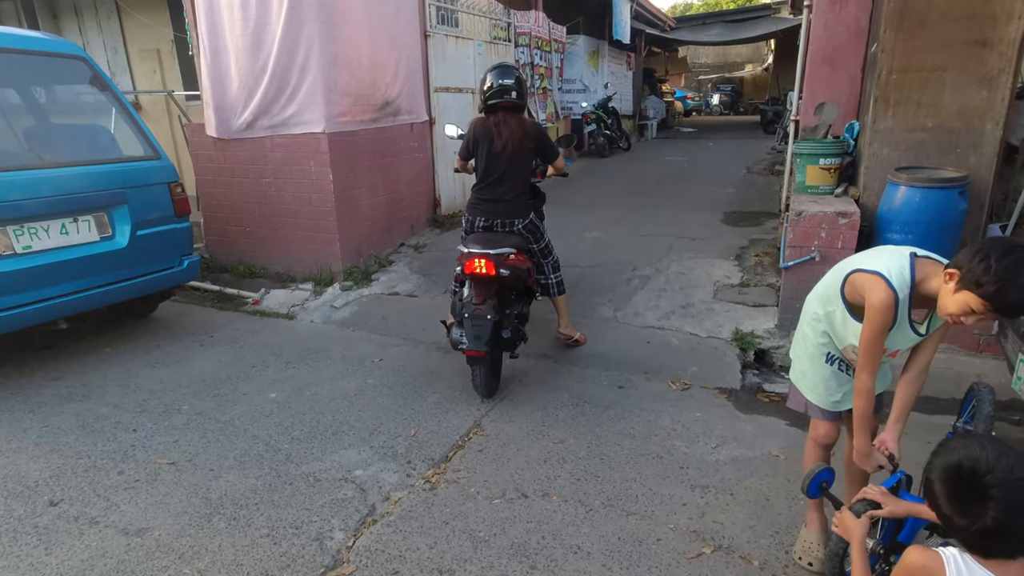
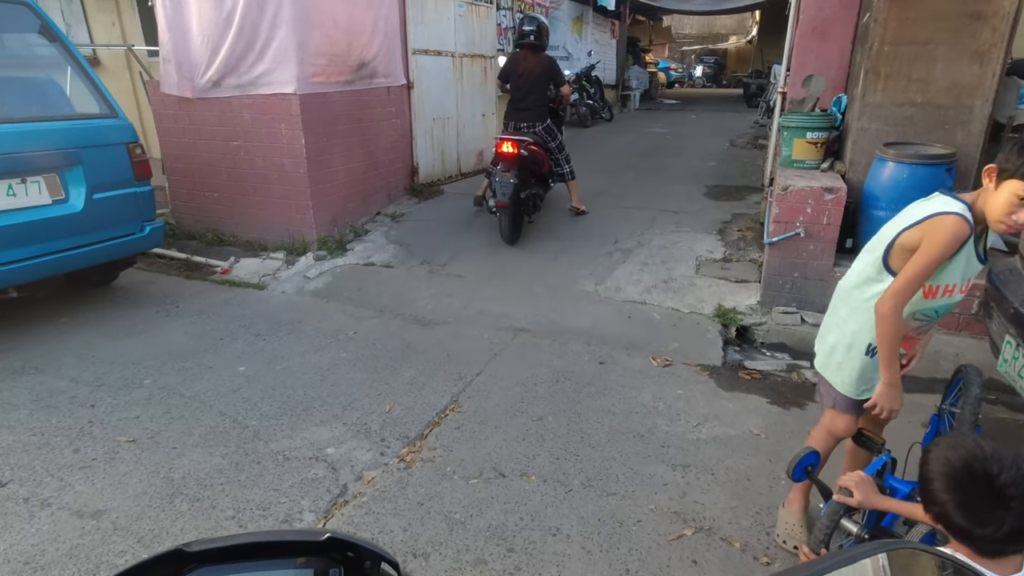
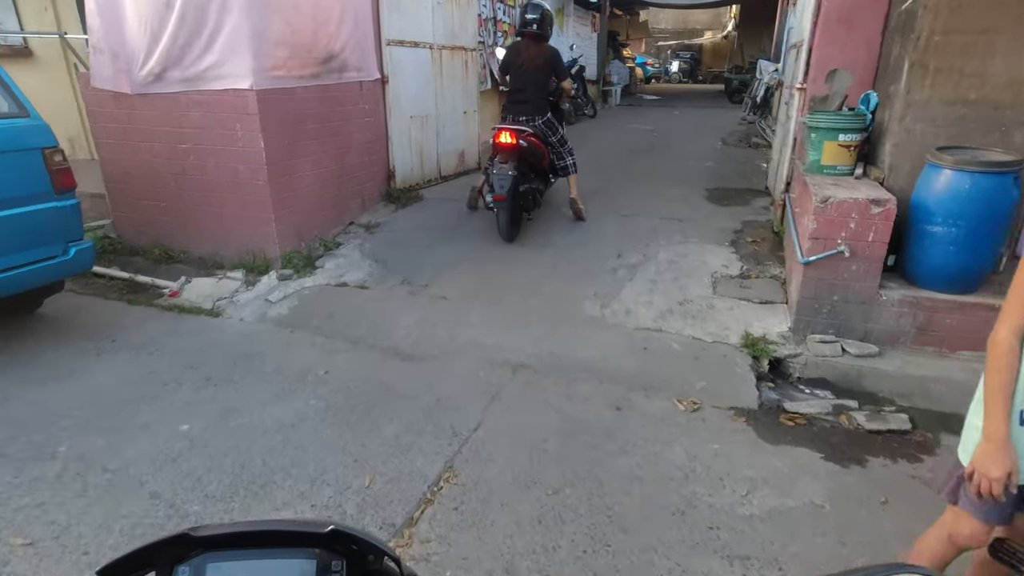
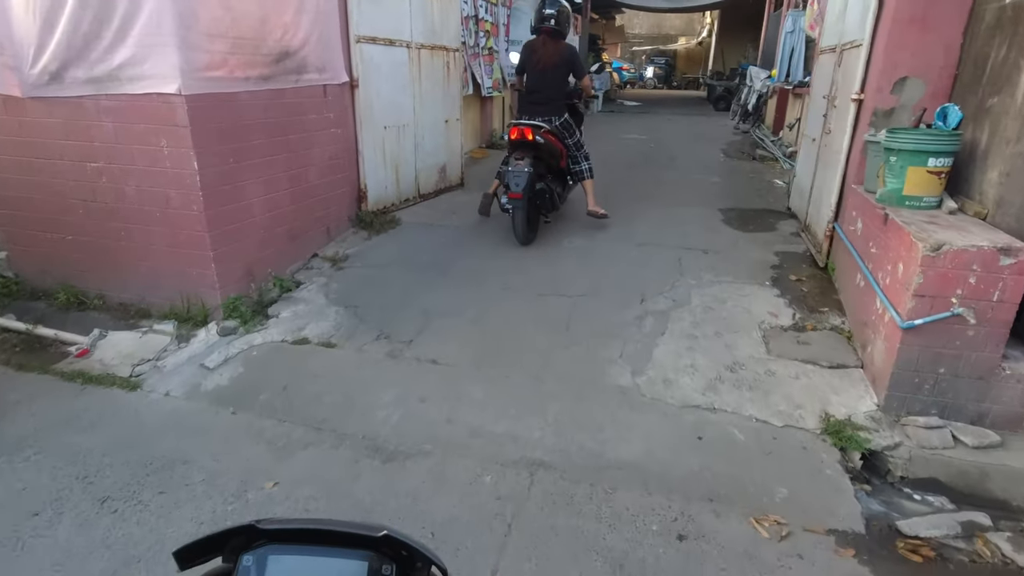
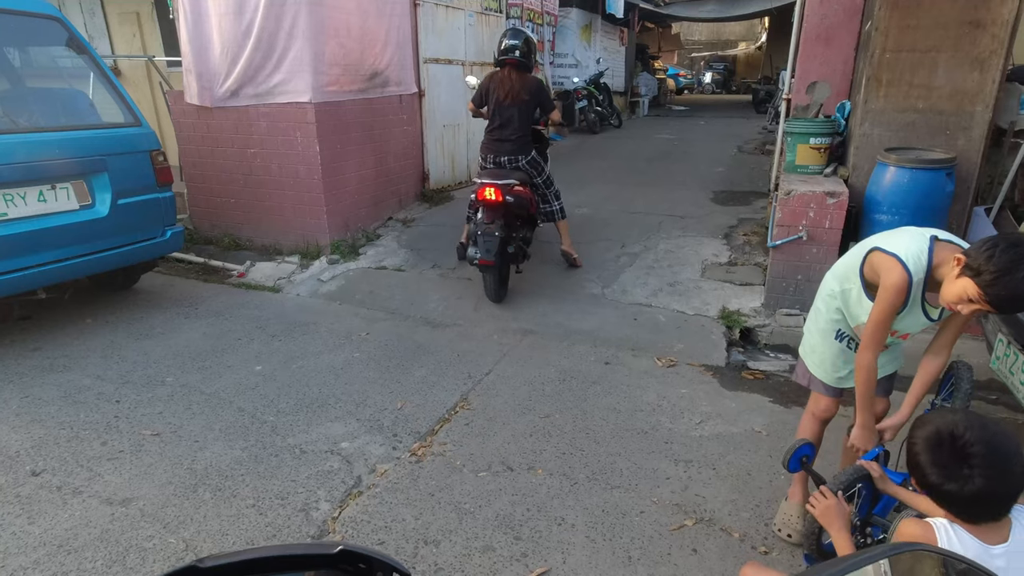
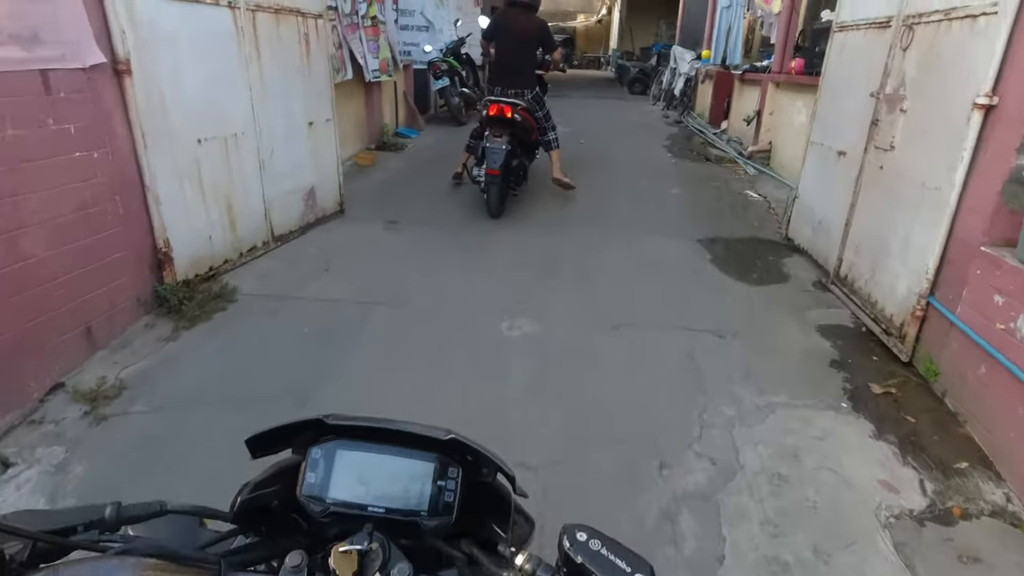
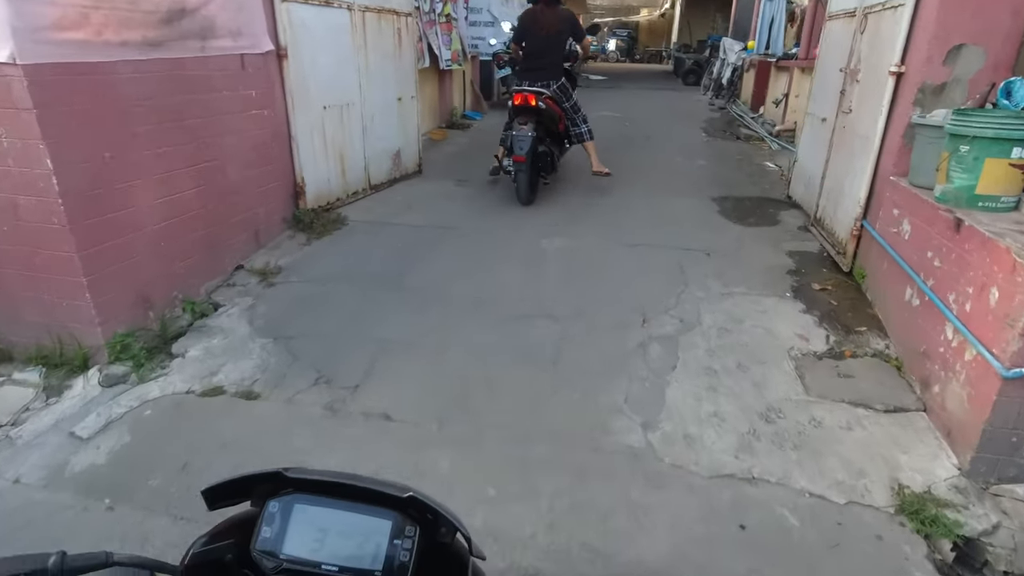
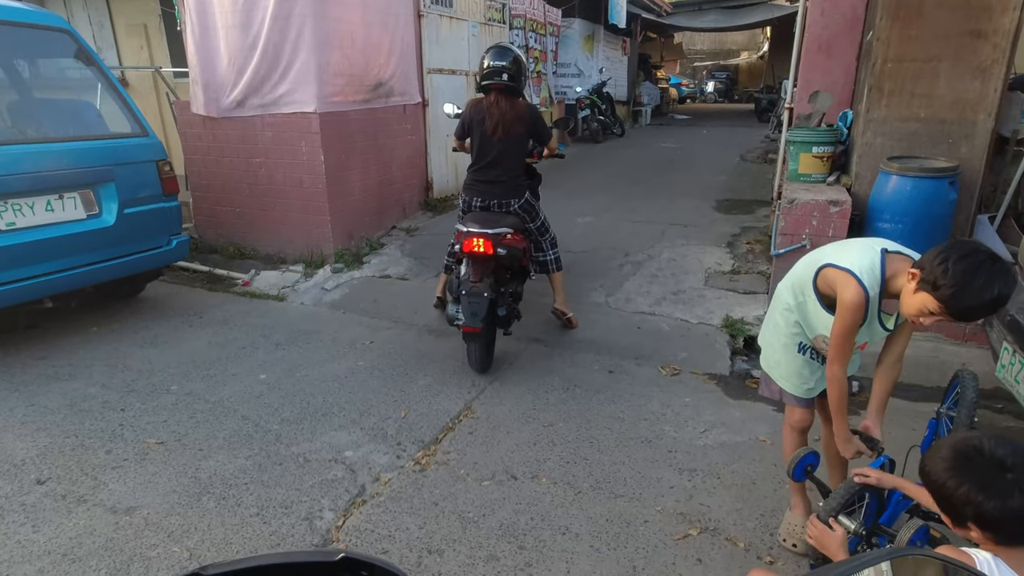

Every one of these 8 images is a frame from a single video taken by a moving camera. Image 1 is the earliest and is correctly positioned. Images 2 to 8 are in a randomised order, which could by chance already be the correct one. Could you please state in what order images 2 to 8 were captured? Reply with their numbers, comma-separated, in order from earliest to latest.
8, 5, 2, 3, 4, 7, 6
